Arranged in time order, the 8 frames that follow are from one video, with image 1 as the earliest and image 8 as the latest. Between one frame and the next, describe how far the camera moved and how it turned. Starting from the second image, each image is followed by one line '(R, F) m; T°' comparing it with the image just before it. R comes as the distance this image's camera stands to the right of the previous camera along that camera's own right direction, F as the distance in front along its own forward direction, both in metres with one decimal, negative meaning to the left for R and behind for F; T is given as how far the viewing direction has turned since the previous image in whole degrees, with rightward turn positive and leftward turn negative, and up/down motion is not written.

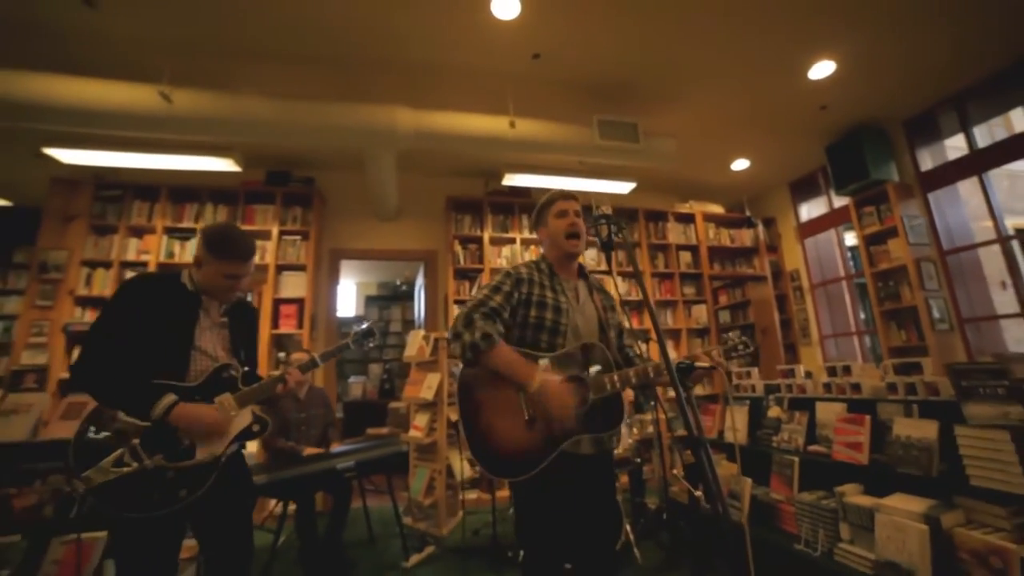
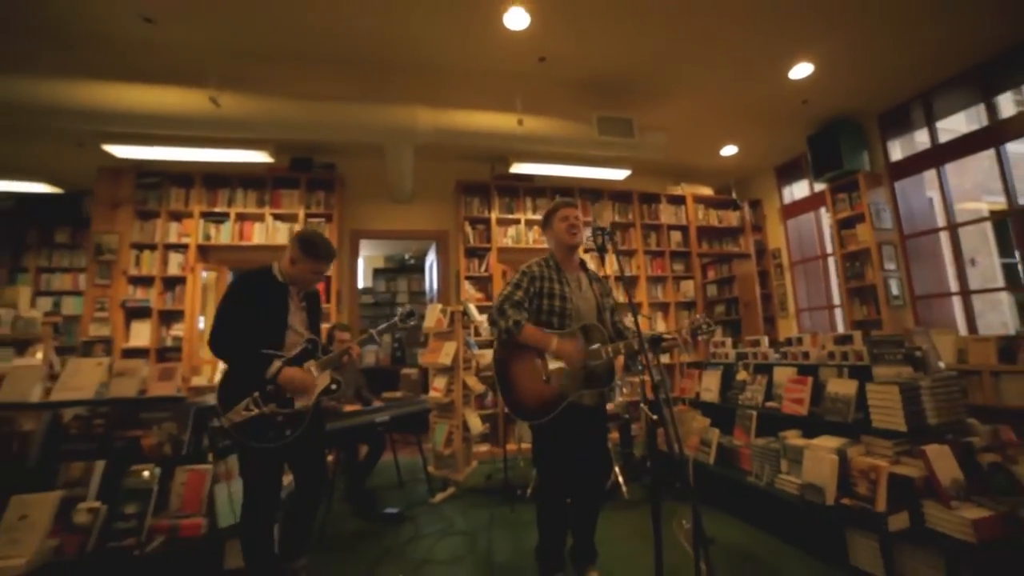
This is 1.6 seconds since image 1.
(-0.1, -0.4) m; 0°
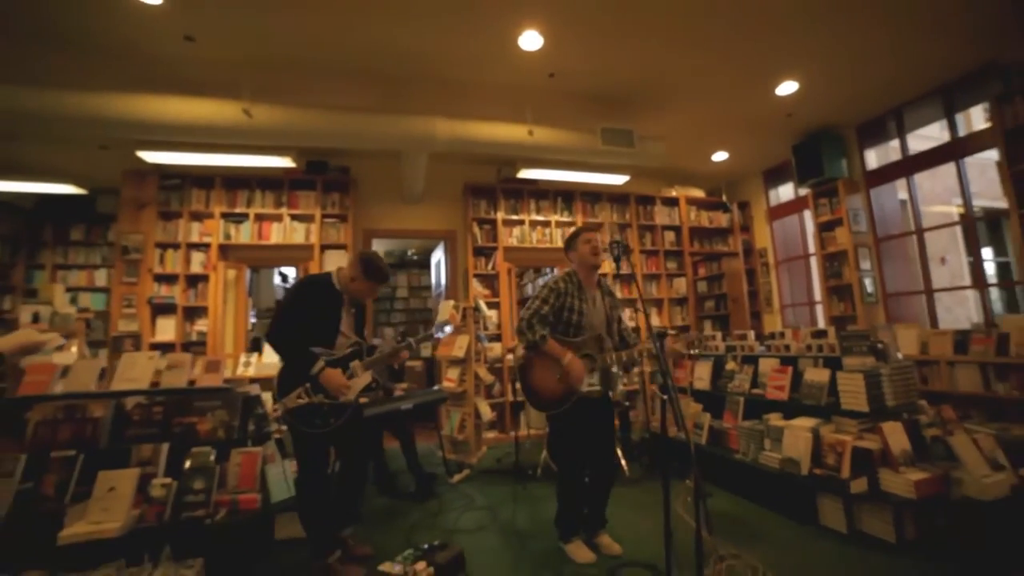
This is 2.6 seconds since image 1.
(-0.2, -0.3) m; +1°
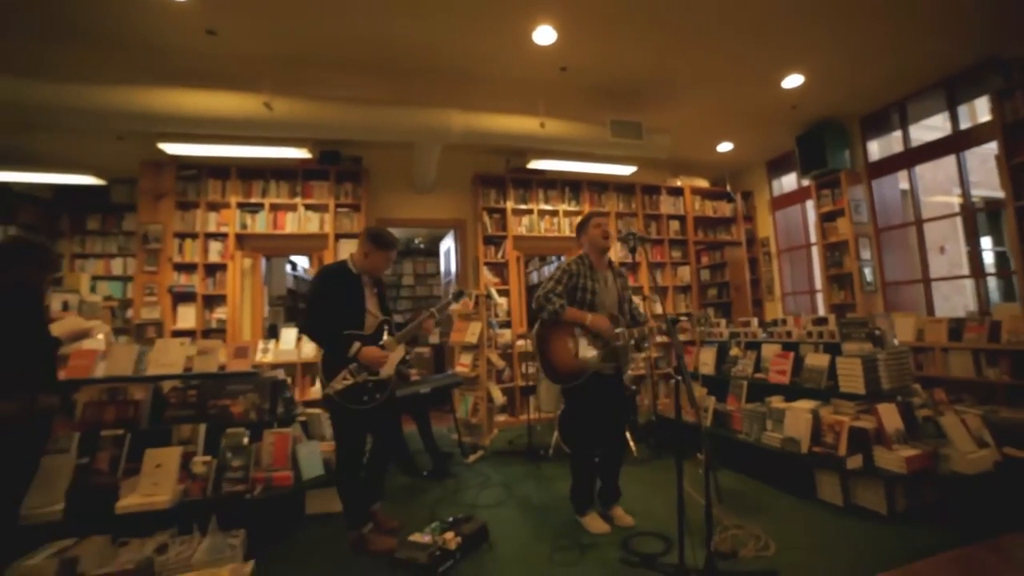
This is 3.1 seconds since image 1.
(-0.1, -0.1) m; 0°
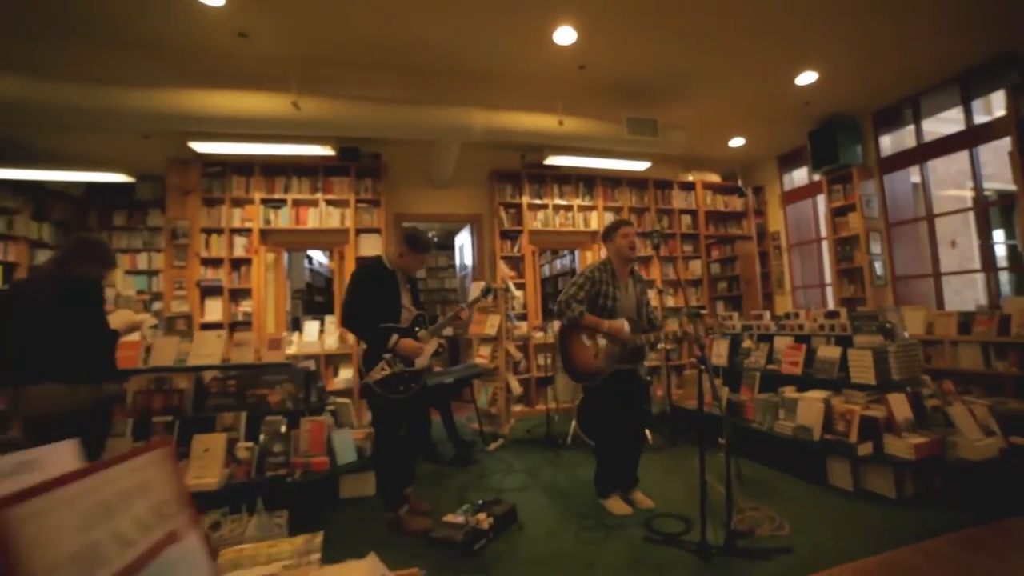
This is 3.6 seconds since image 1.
(-0.1, -0.1) m; -1°
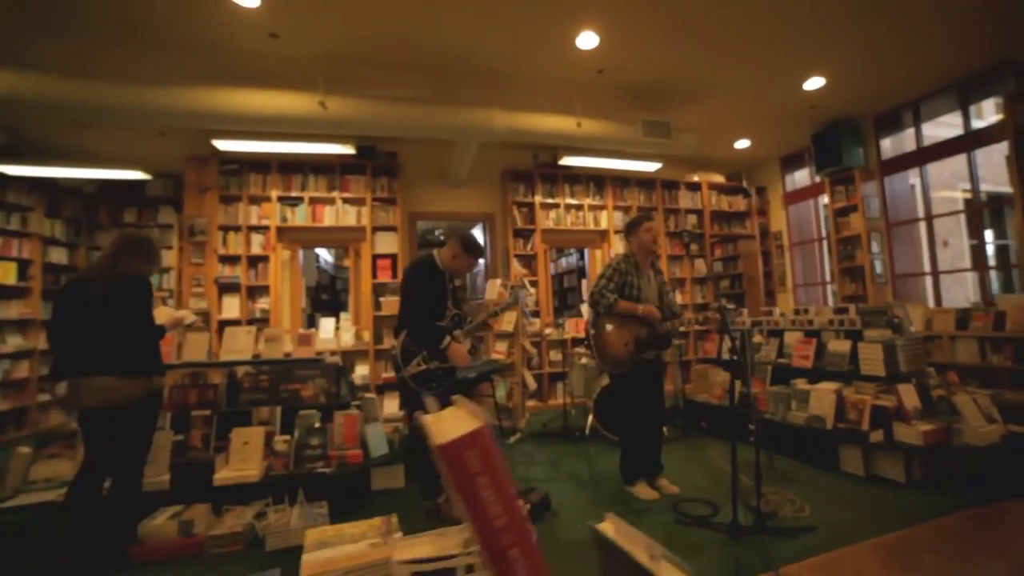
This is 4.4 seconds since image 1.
(-0.3, -0.1) m; +1°
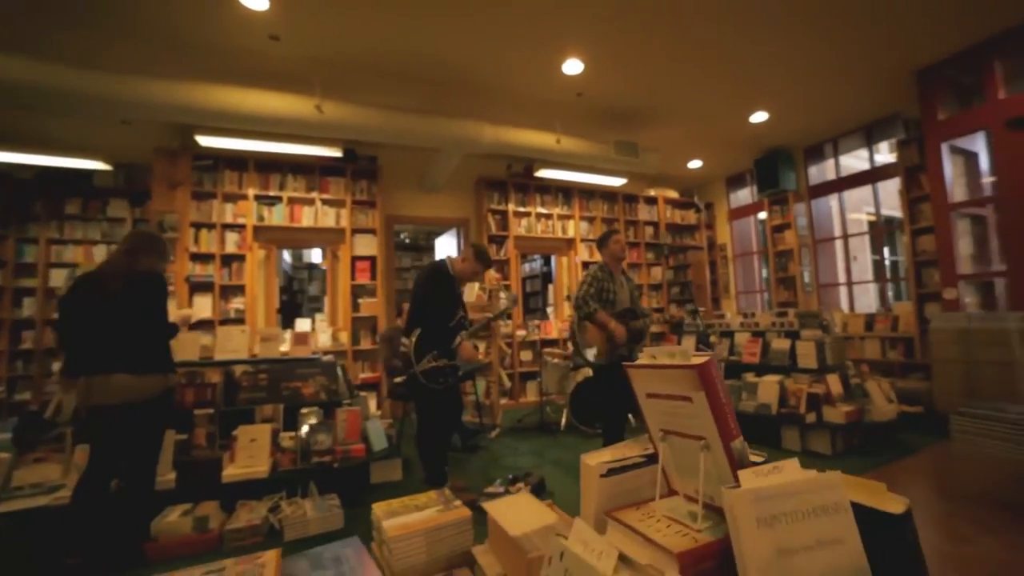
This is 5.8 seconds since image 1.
(-0.4, -0.2) m; +7°
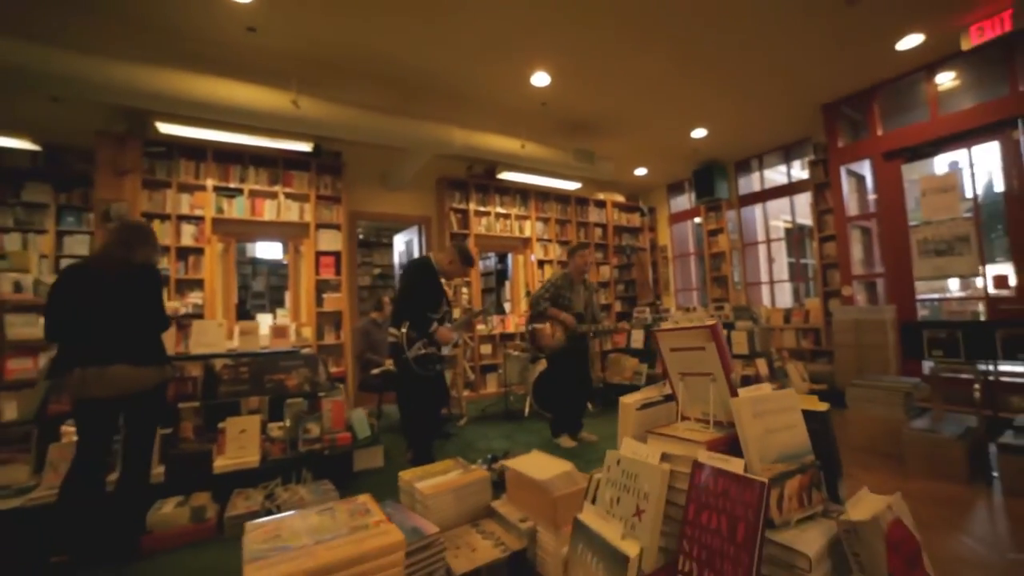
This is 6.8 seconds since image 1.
(-0.3, -0.3) m; +8°
